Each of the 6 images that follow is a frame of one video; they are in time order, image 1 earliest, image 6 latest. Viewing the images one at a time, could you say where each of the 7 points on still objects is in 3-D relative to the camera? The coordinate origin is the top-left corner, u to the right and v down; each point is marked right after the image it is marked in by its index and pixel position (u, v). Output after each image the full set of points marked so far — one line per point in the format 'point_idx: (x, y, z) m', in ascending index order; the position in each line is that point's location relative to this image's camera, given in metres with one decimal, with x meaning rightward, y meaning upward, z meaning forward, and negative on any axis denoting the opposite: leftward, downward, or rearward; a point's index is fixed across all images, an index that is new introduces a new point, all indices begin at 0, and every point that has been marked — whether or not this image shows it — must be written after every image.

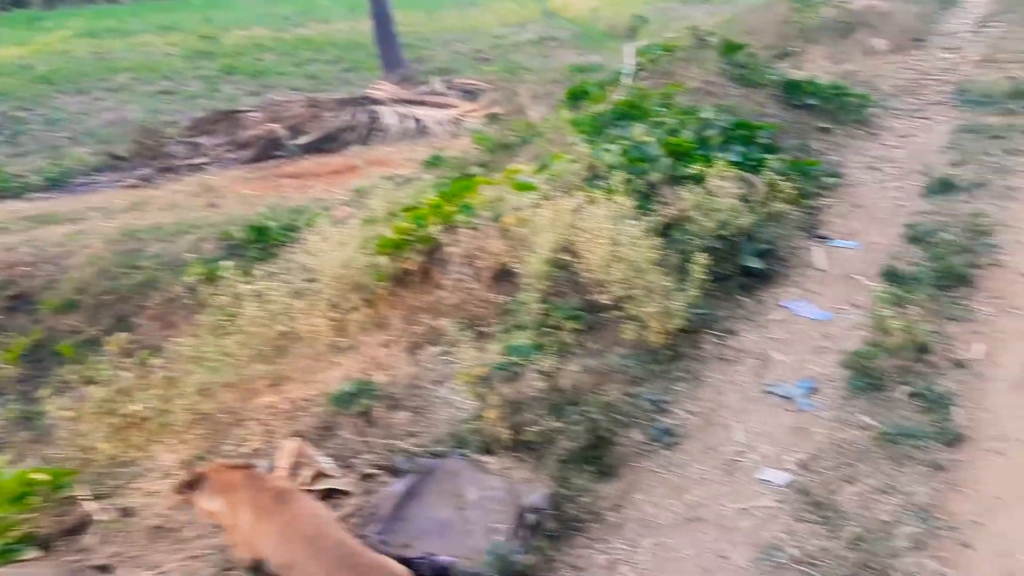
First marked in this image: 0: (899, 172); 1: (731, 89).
0: (+2.0, +0.6, +4.5) m
1: (+1.3, +1.2, +5.3) m
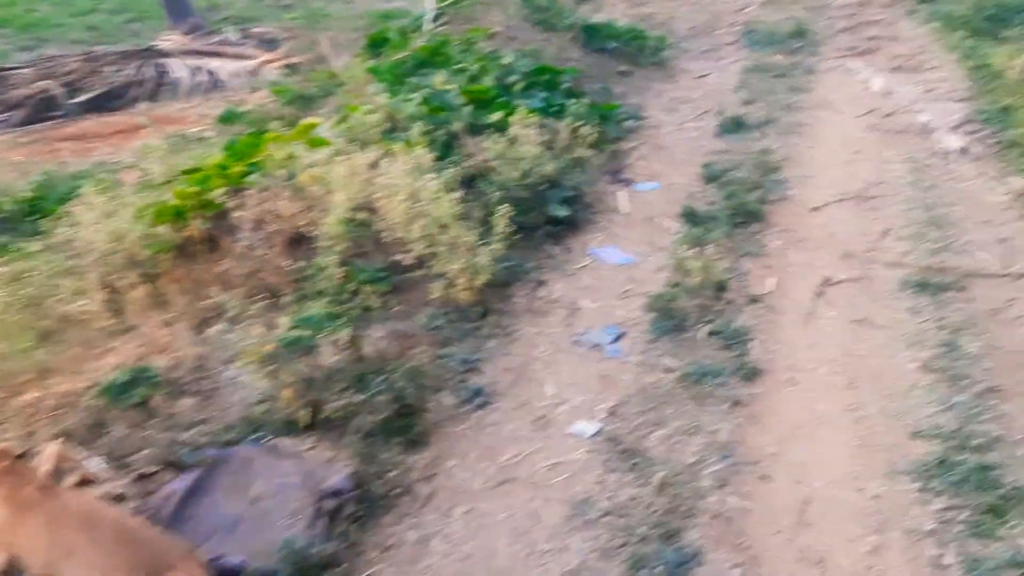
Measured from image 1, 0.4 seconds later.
0: (+1.0, +0.9, +4.7) m
1: (+0.1, +1.5, +5.3) m
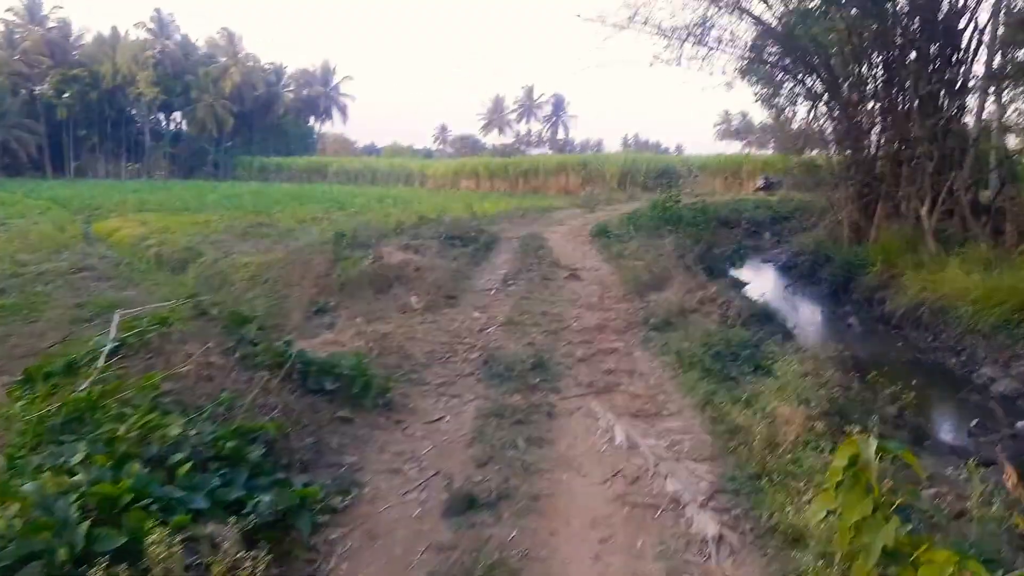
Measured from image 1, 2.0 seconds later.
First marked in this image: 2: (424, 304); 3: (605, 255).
0: (-0.4, -0.8, +3.9) m
1: (-1.4, -0.4, +4.4) m
2: (-0.8, -0.2, +8.2) m
3: (+1.3, +0.5, +12.5) m
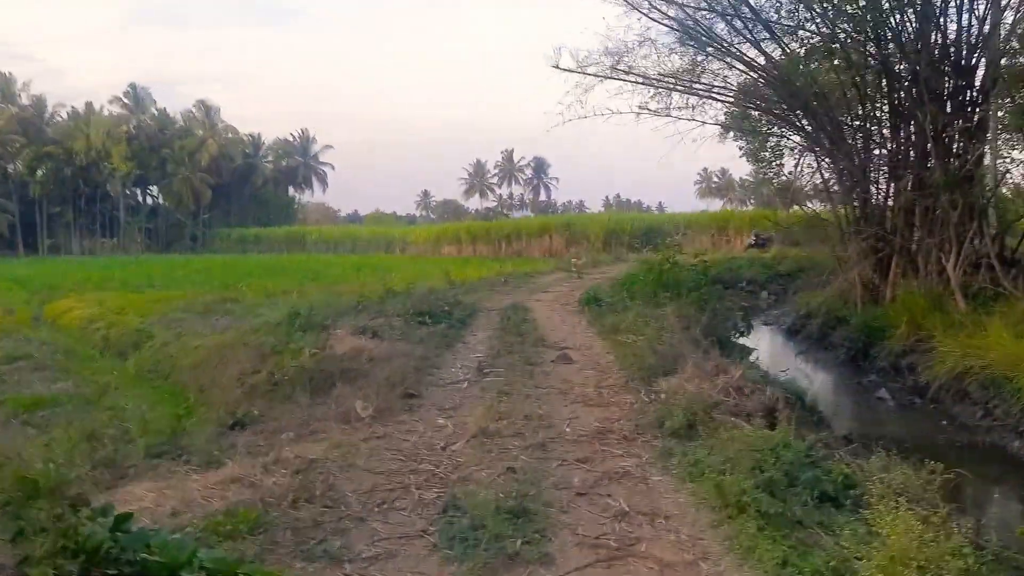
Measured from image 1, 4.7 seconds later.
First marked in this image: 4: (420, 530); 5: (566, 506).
0: (-0.5, -1.3, +2.0) m
1: (-1.5, -0.9, +2.6) m
2: (-1.0, -0.9, +6.4) m
3: (+1.0, -0.5, +10.7) m
4: (-0.4, -1.1, +4.1) m
5: (+0.3, -1.1, +4.5) m
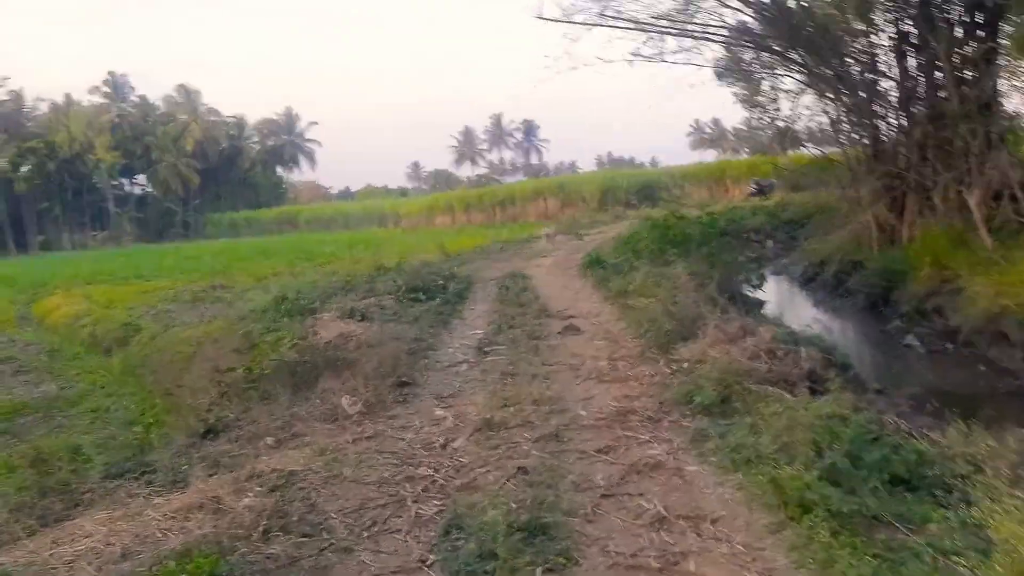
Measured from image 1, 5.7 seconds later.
0: (-0.4, -1.3, +1.3) m
1: (-1.4, -1.0, +1.8) m
2: (-1.0, -0.8, +5.6) m
3: (+1.1, -0.1, +9.9) m
4: (-0.4, -1.0, +3.4) m
5: (+0.3, -1.0, +3.8) m
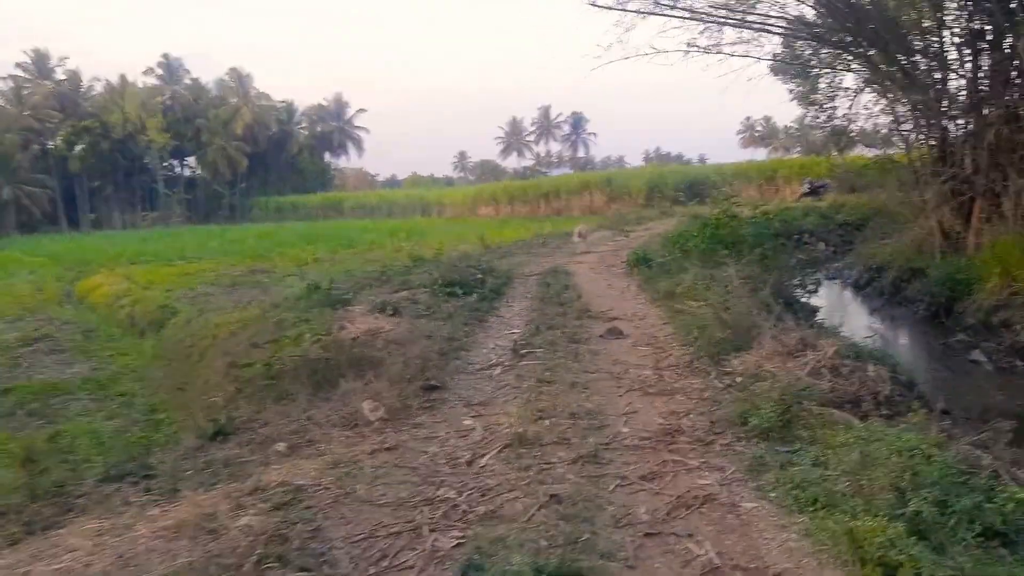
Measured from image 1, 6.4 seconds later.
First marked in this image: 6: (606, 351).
0: (-0.4, -1.3, +0.9) m
1: (-1.4, -1.0, +1.4) m
2: (-0.8, -0.7, +5.2) m
3: (+1.5, -0.1, +9.4) m
4: (-0.3, -1.1, +2.9) m
5: (+0.5, -1.0, +3.3) m
6: (+0.8, -0.5, +7.0) m
